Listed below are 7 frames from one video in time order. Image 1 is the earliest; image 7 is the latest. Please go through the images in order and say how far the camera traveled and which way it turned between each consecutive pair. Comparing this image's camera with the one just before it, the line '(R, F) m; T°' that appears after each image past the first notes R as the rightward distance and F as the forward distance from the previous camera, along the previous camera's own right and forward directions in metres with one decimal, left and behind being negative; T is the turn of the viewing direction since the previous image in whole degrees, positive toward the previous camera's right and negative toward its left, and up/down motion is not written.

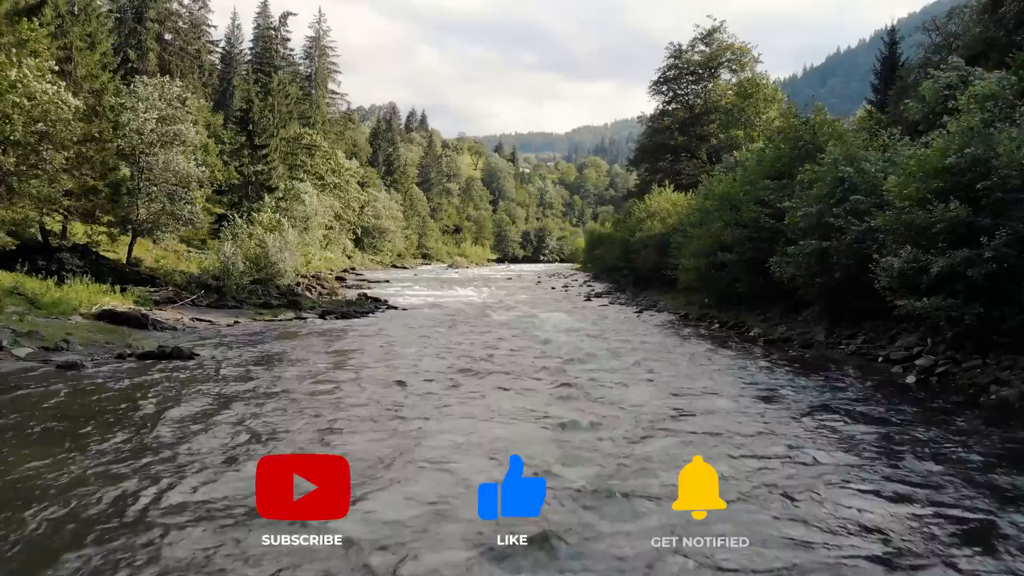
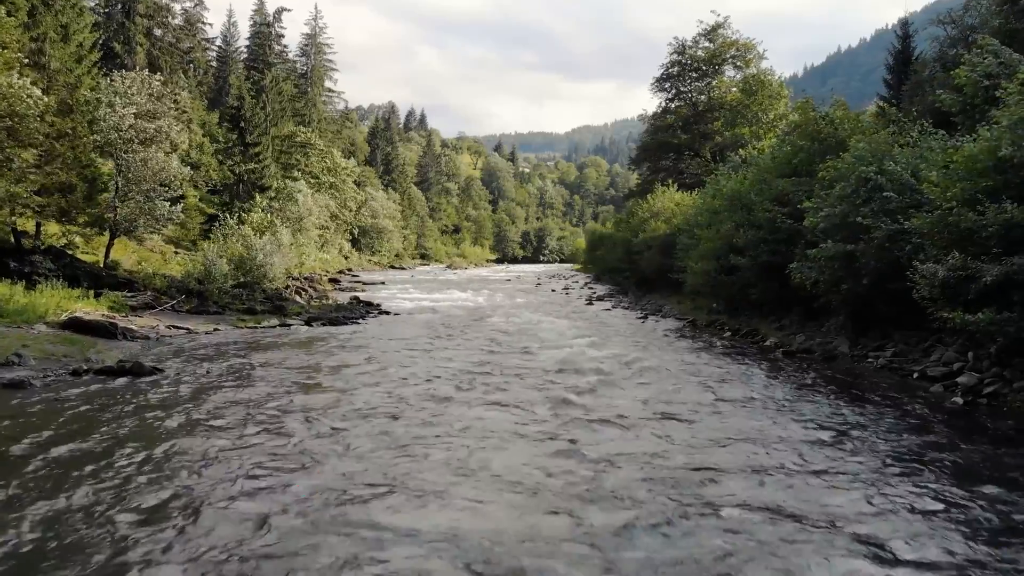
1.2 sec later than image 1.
(+0.1, +1.4) m; 0°
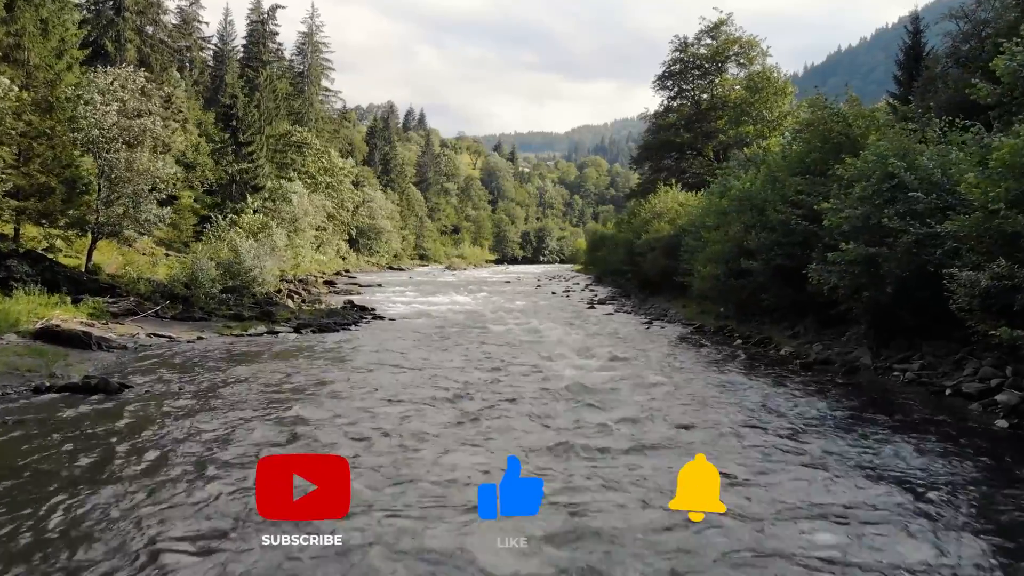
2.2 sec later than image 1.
(0.0, +1.0) m; 0°
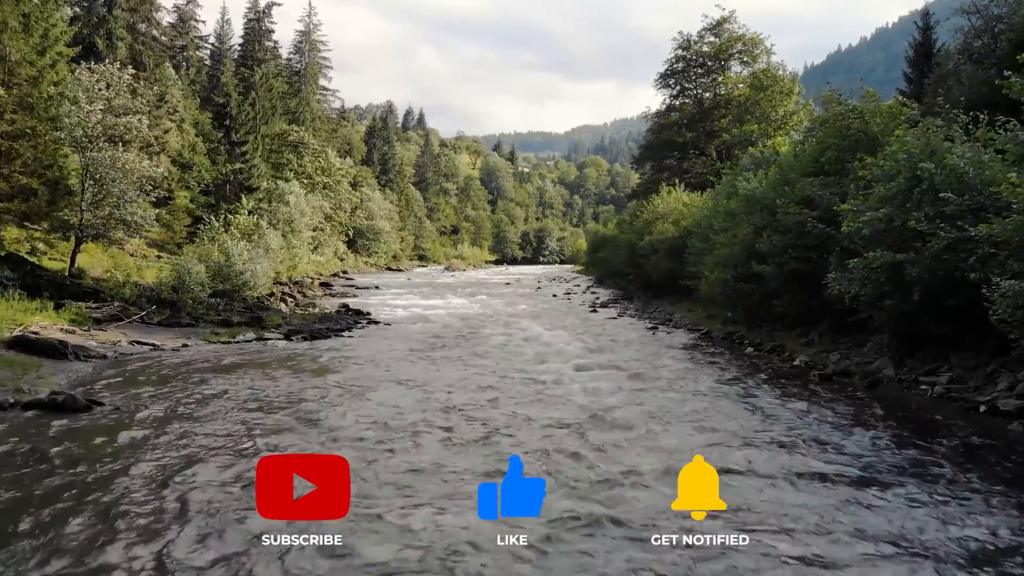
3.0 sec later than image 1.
(0.0, +0.9) m; 0°
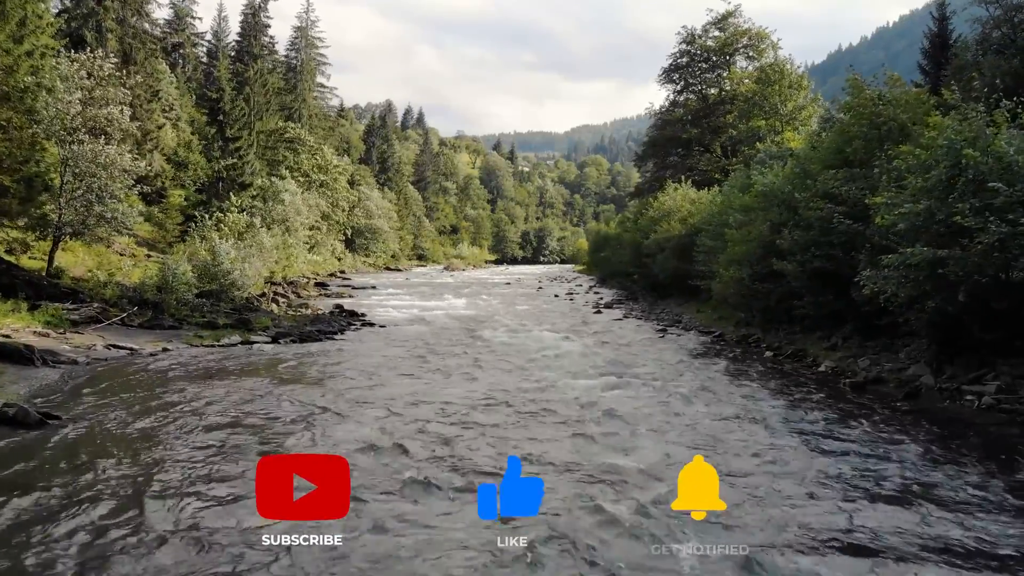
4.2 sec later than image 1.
(-0.1, +1.2) m; 0°
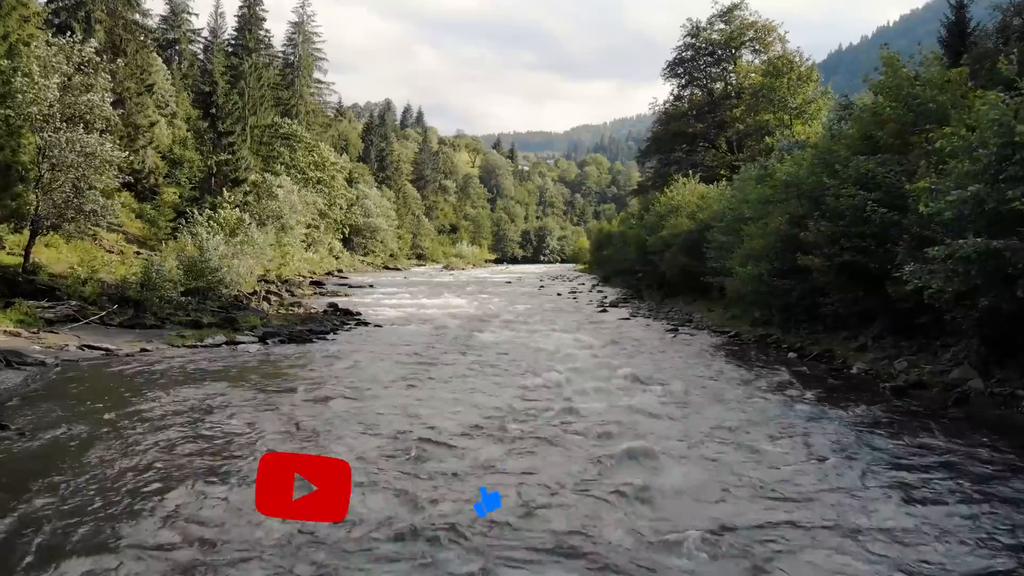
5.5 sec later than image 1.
(-0.1, +1.2) m; 0°
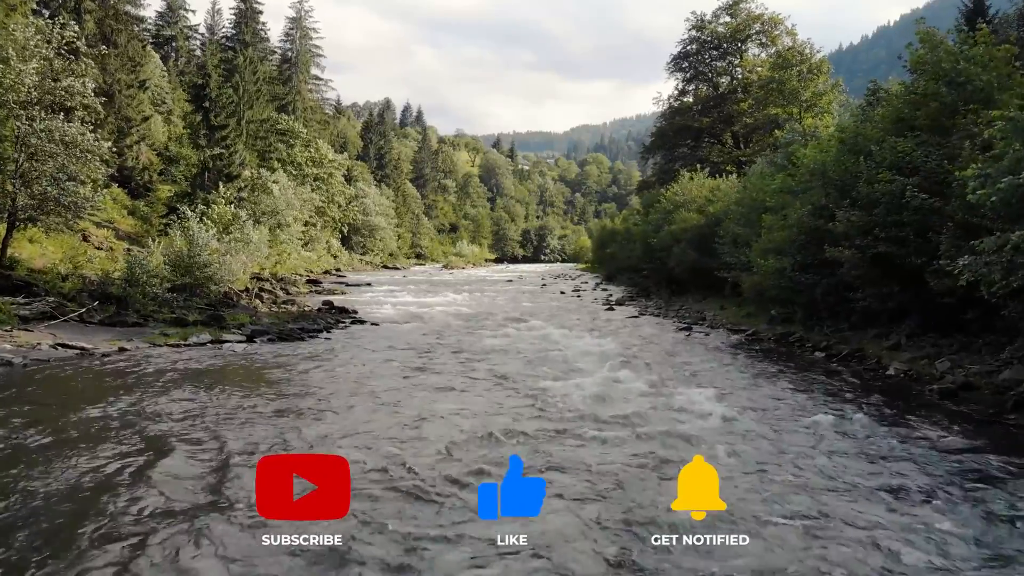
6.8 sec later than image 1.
(-0.2, +1.1) m; 0°
